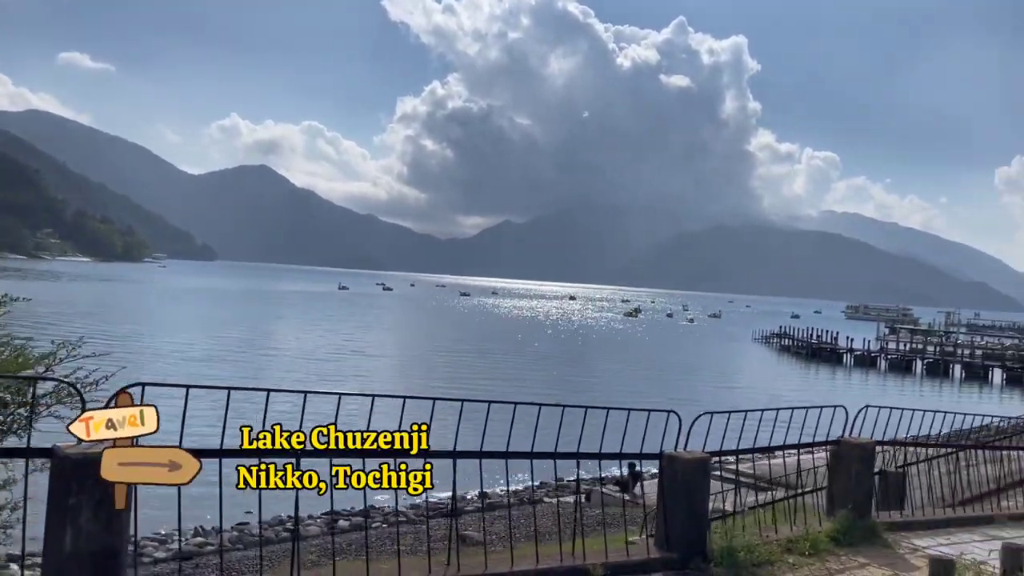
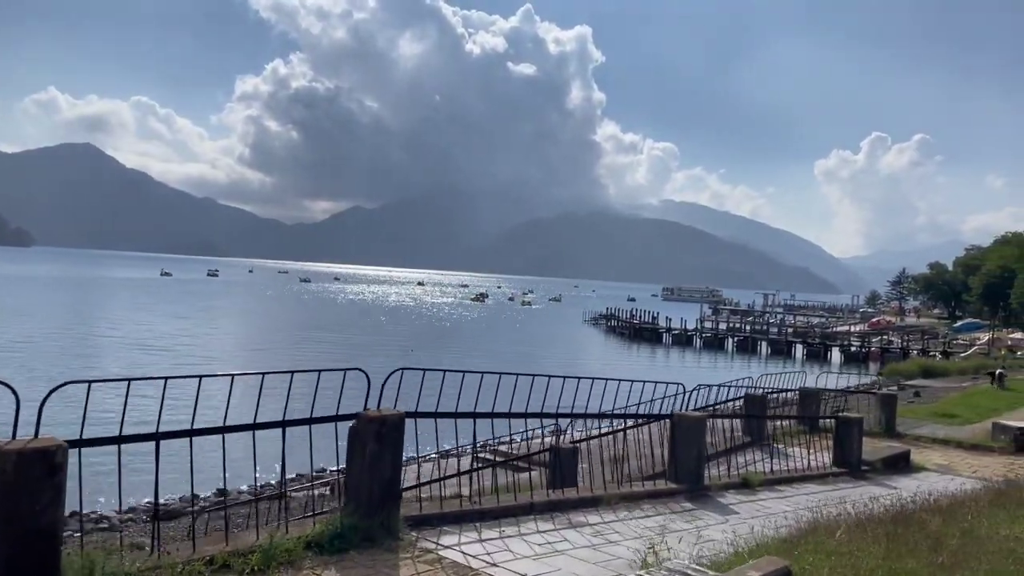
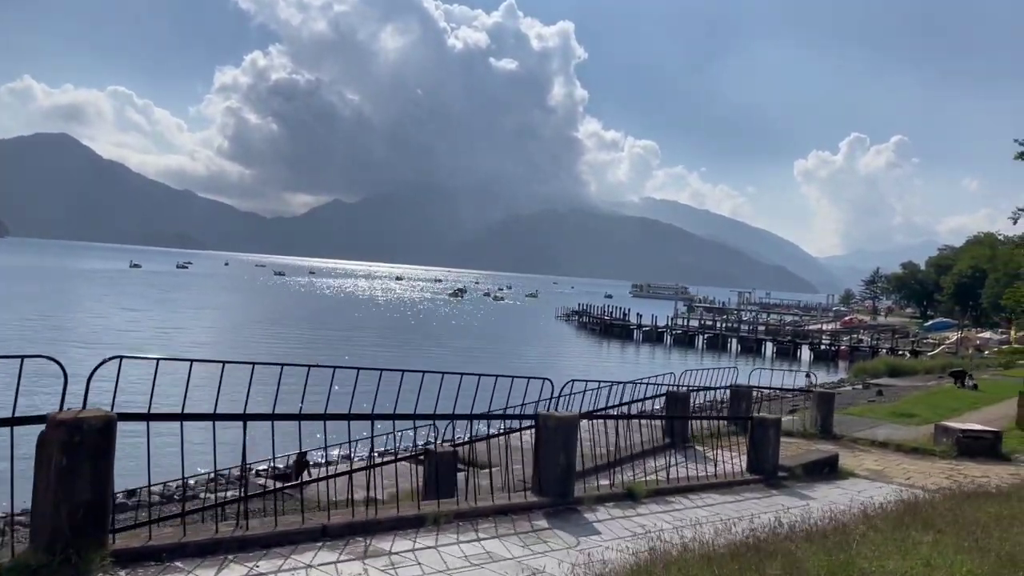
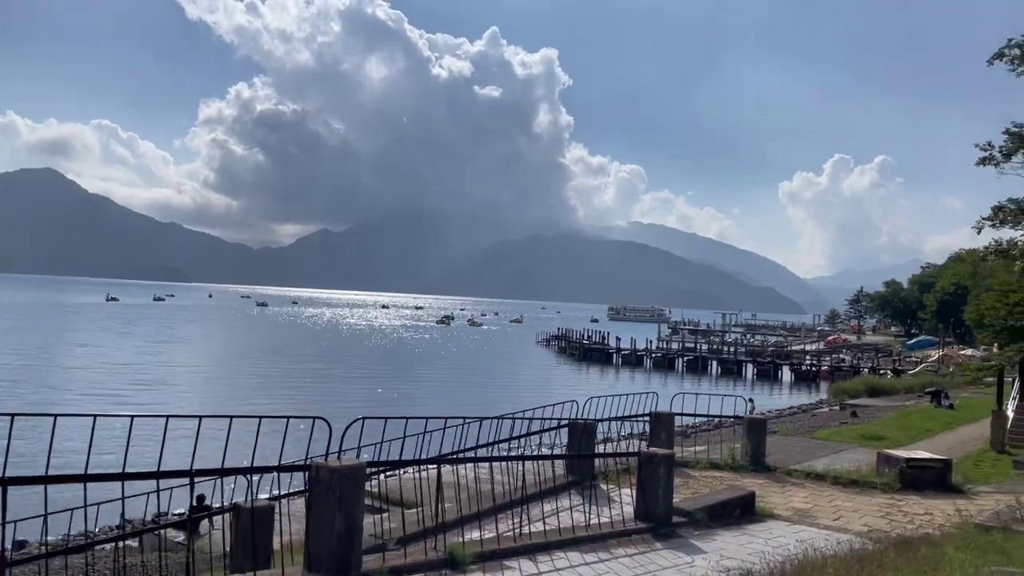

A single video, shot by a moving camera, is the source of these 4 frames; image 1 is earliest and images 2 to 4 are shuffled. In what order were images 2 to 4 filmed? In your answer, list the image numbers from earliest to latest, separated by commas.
2, 3, 4
